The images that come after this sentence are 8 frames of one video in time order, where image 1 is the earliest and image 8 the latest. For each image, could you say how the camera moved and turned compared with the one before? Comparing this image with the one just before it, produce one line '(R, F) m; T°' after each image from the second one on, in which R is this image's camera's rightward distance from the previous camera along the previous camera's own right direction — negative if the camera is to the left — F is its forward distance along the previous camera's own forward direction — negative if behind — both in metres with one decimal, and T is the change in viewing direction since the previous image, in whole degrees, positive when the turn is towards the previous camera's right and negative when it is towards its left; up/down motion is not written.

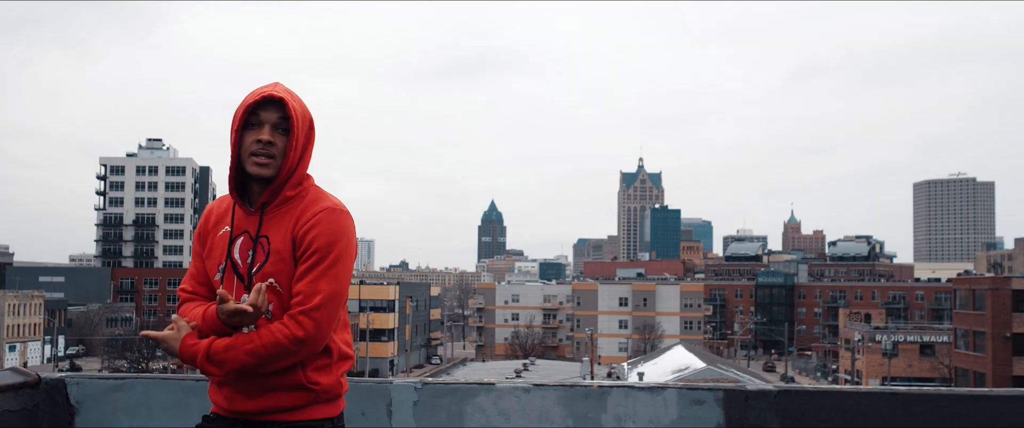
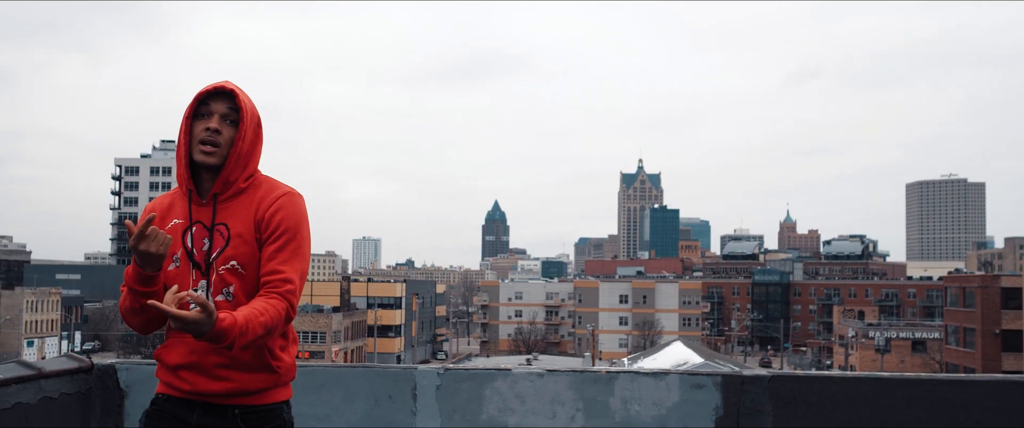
(-0.1, -0.3) m; 0°
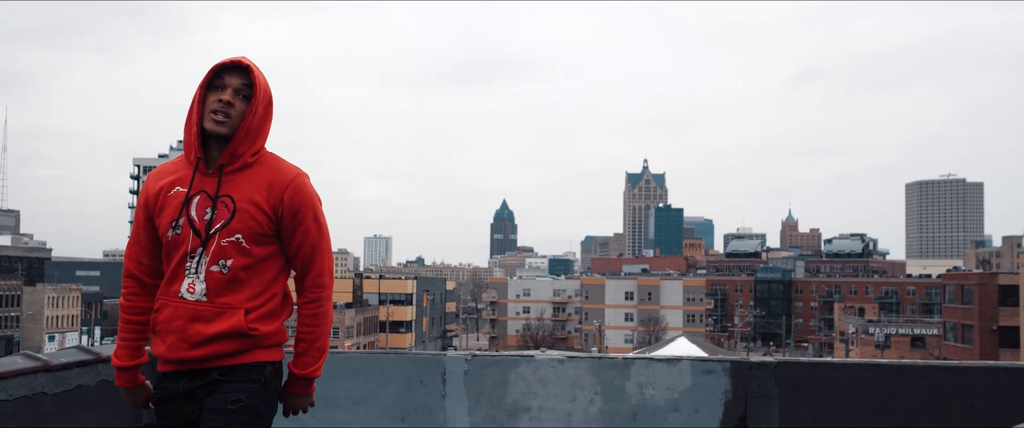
(-0.1, -0.2) m; 0°
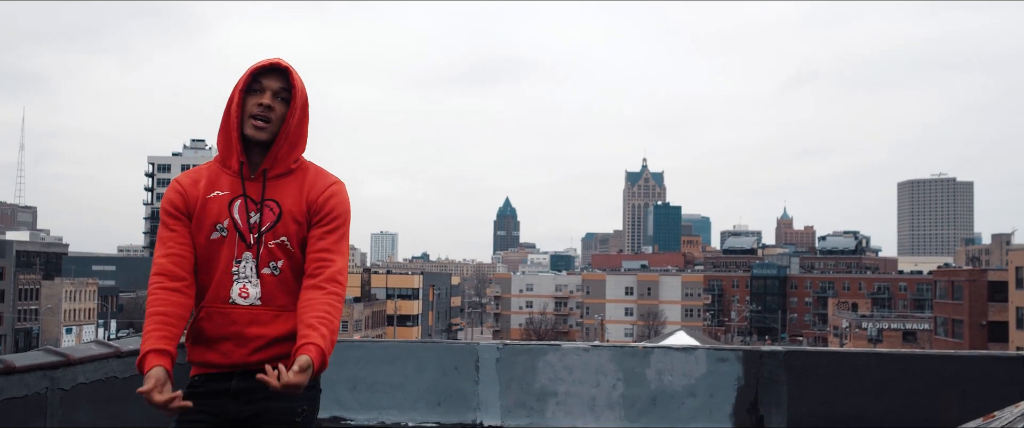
(-0.2, -0.3) m; +1°
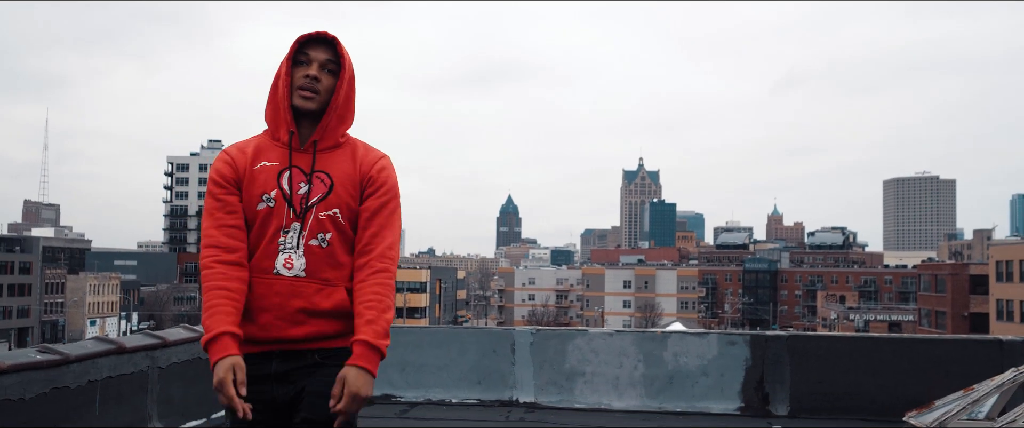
(-0.3, -0.5) m; +1°
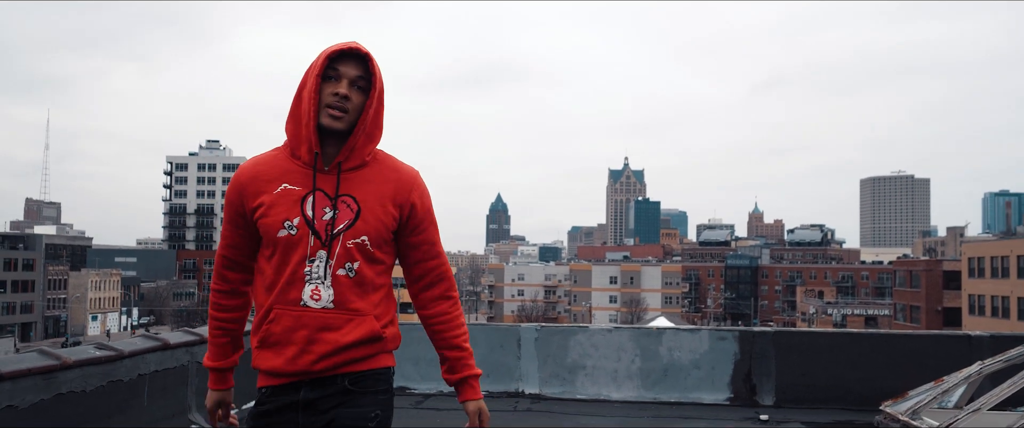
(-0.2, -0.3) m; +1°
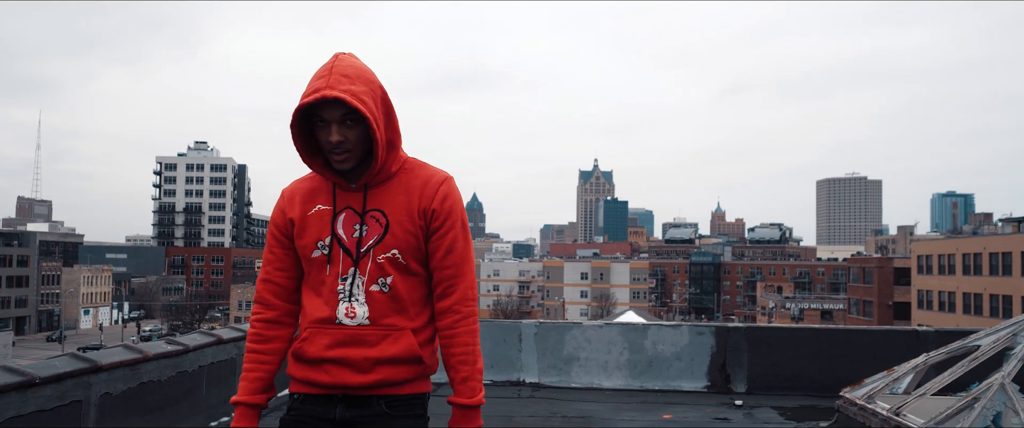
(-0.3, -0.6) m; +3°
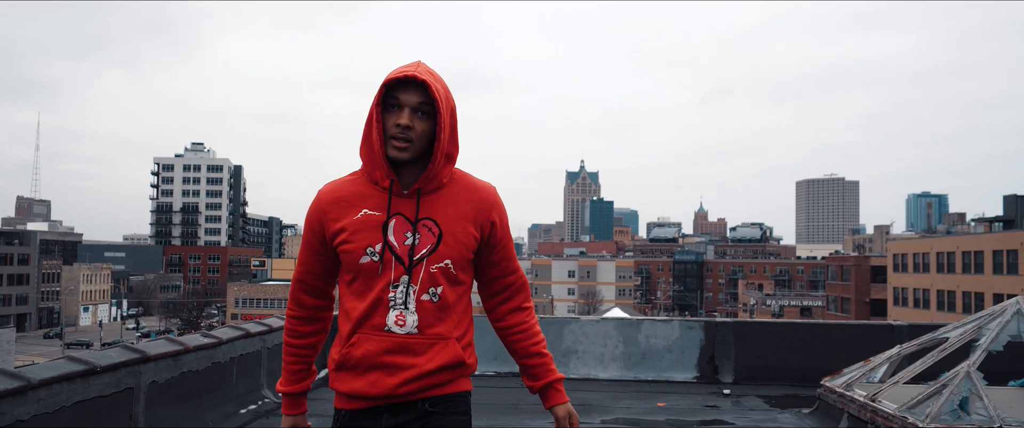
(-0.2, -0.3) m; +1°
